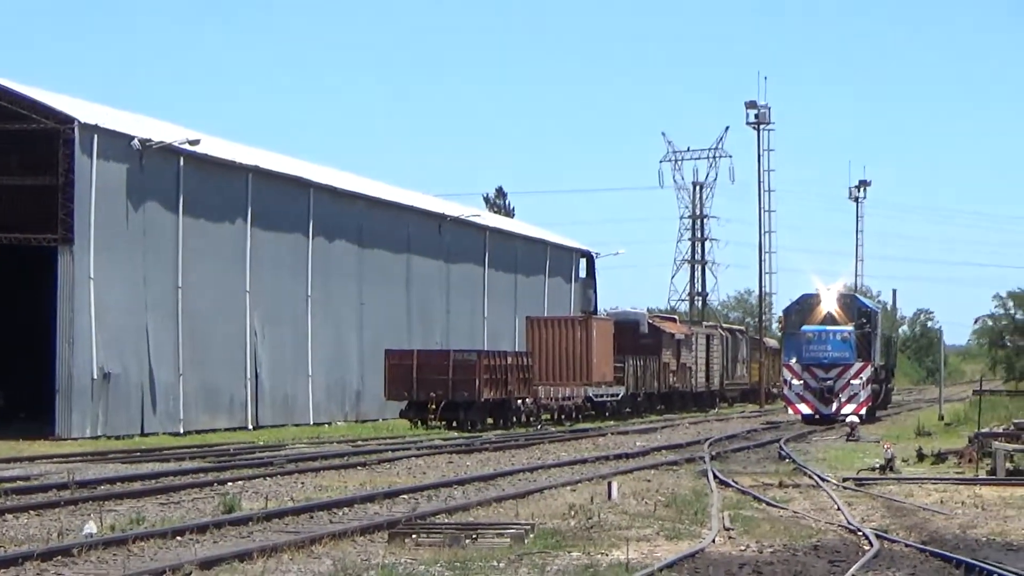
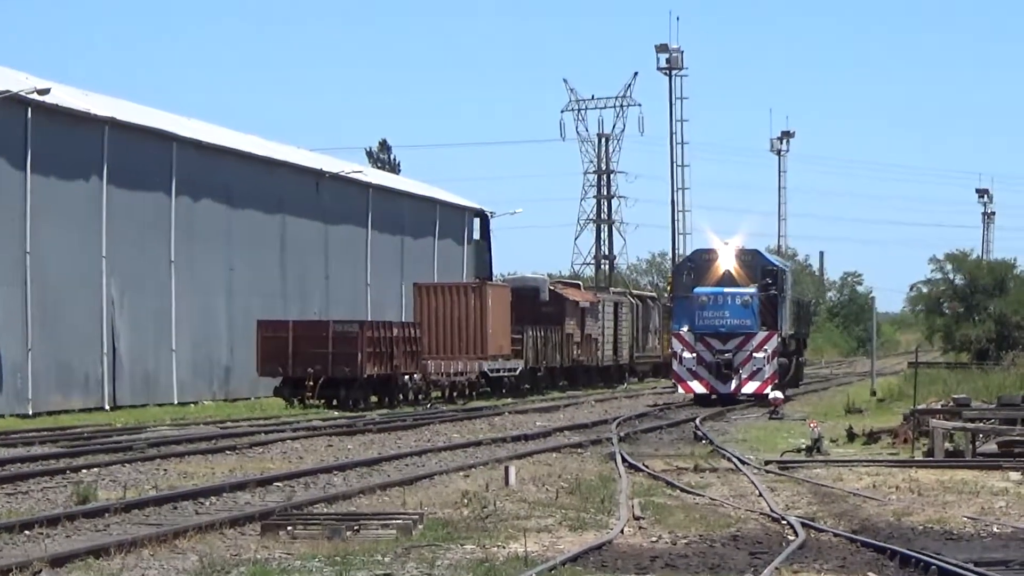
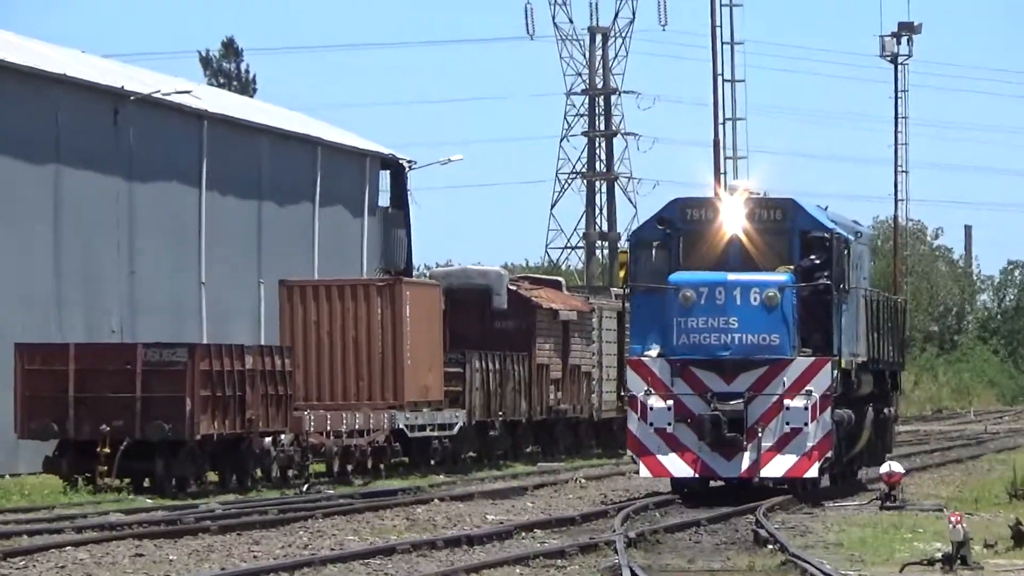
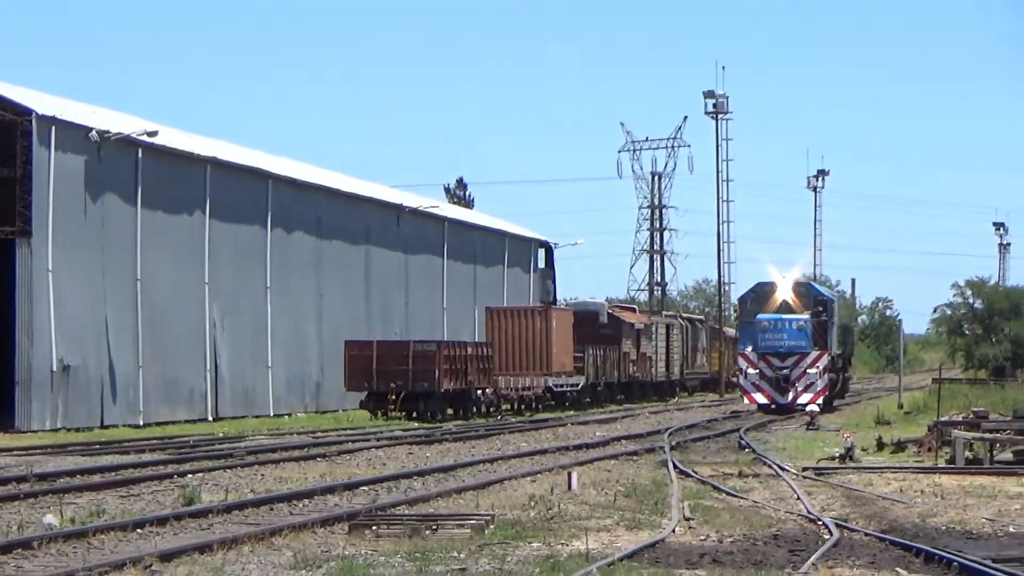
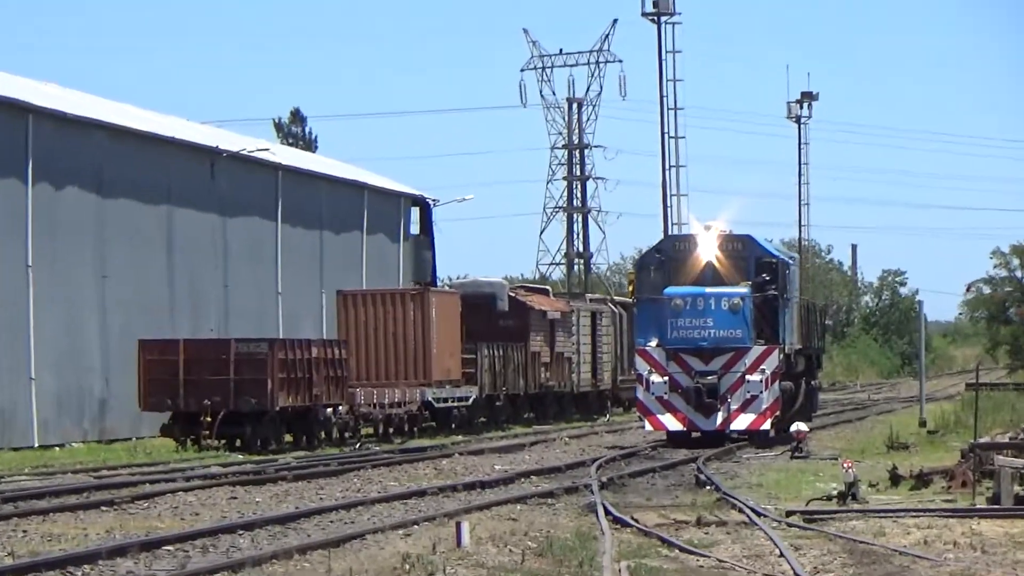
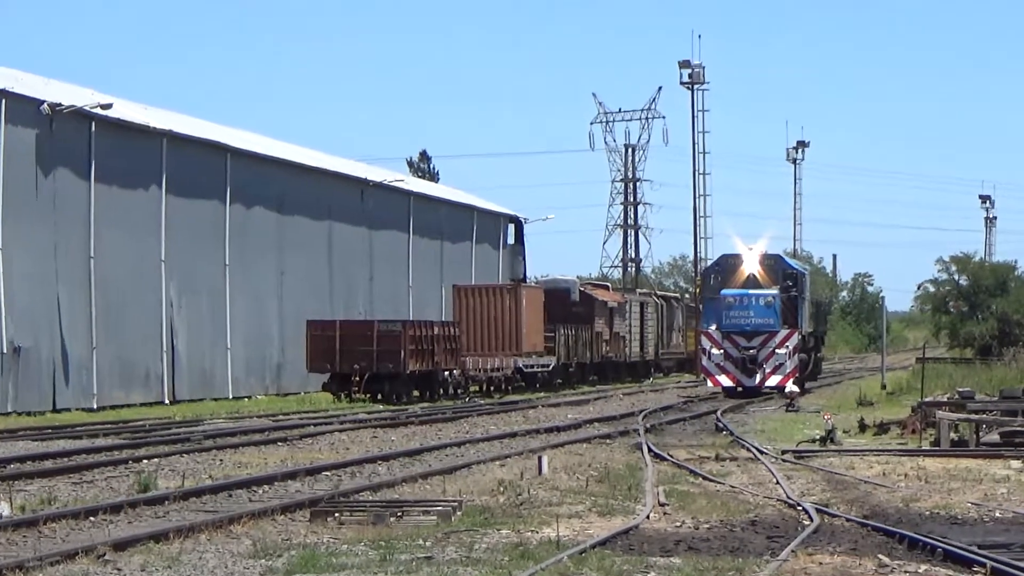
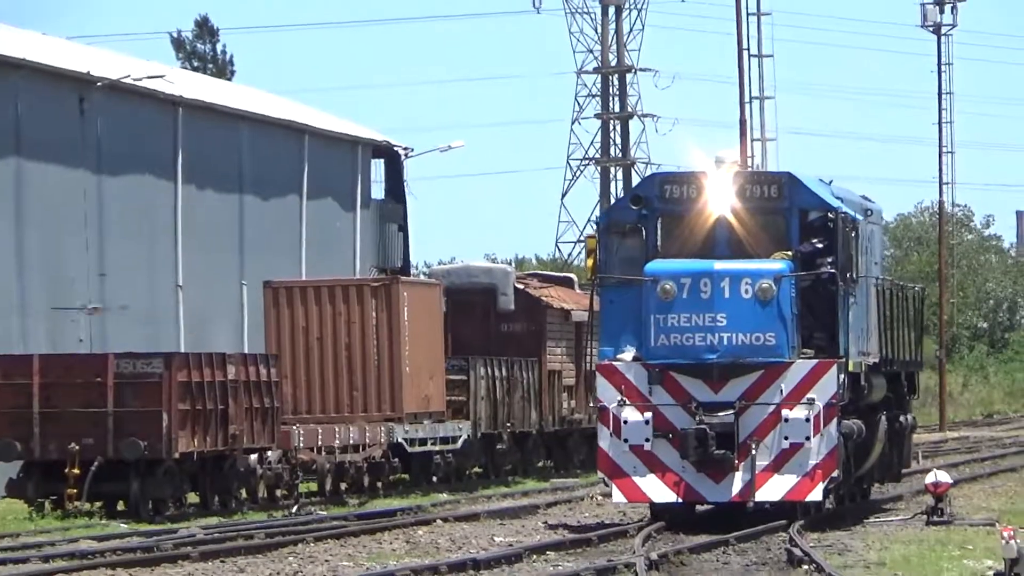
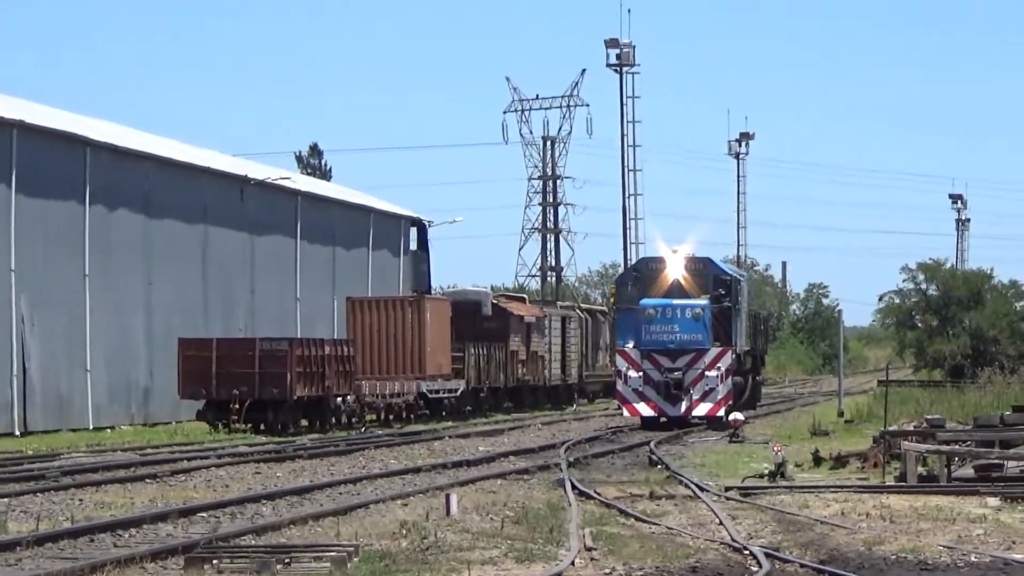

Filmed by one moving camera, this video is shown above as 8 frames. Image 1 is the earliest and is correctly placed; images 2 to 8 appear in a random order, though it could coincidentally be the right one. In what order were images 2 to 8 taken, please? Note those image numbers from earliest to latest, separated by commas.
4, 6, 2, 8, 5, 3, 7
